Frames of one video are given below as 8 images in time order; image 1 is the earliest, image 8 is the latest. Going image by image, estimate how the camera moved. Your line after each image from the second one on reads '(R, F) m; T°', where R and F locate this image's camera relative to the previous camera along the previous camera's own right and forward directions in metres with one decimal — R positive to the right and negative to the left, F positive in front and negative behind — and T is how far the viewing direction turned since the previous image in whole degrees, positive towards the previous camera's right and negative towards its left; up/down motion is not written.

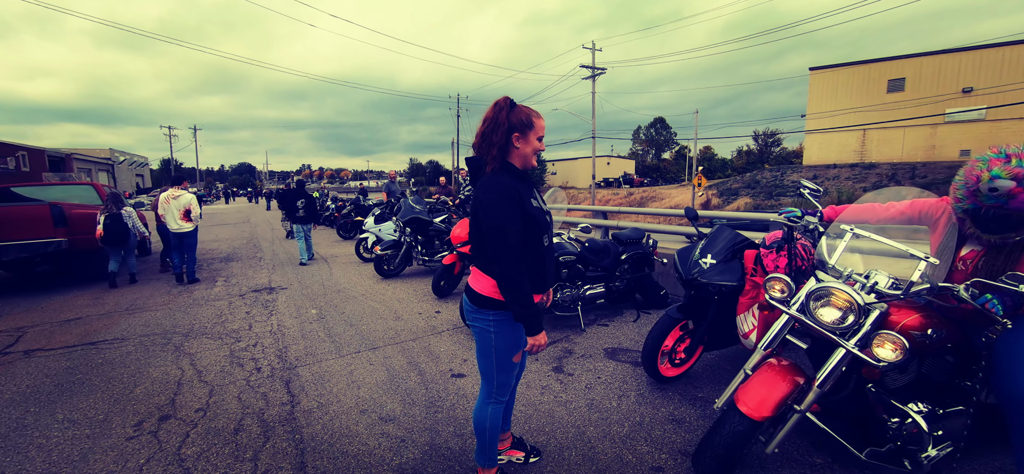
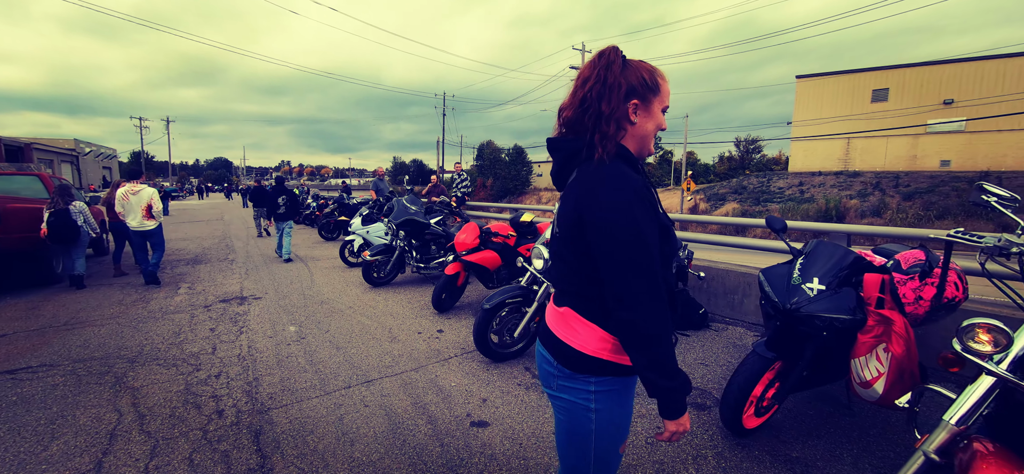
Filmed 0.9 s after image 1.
(-0.4, +0.8) m; +2°
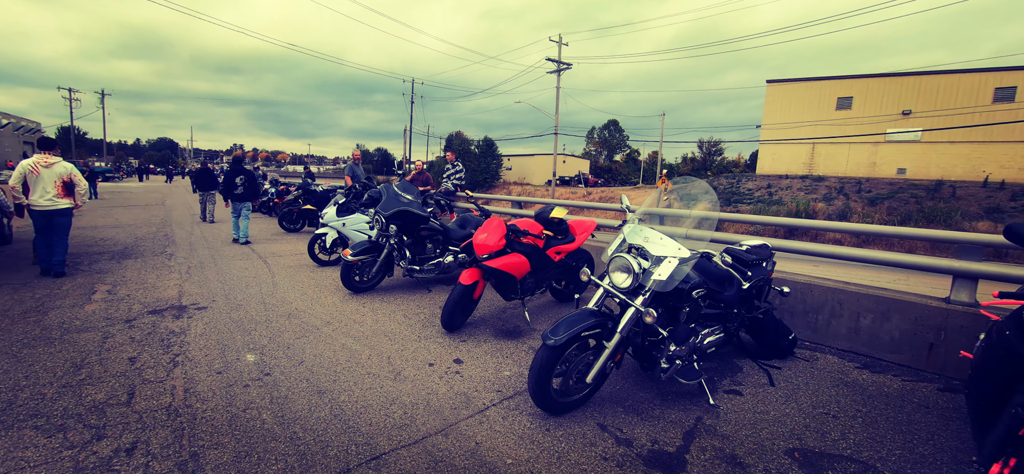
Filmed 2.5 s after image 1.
(-0.7, +1.2) m; +5°
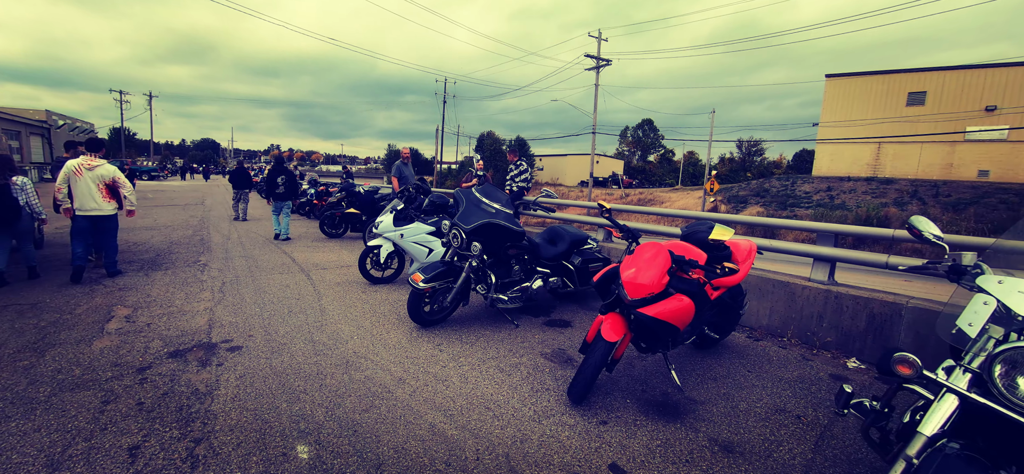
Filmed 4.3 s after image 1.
(-0.9, +1.3) m; -4°
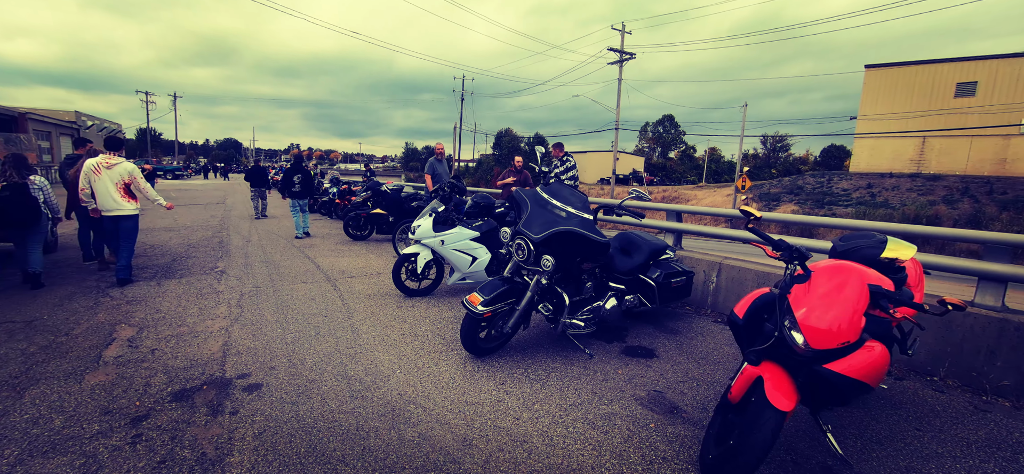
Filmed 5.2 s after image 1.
(-0.5, +0.8) m; -2°
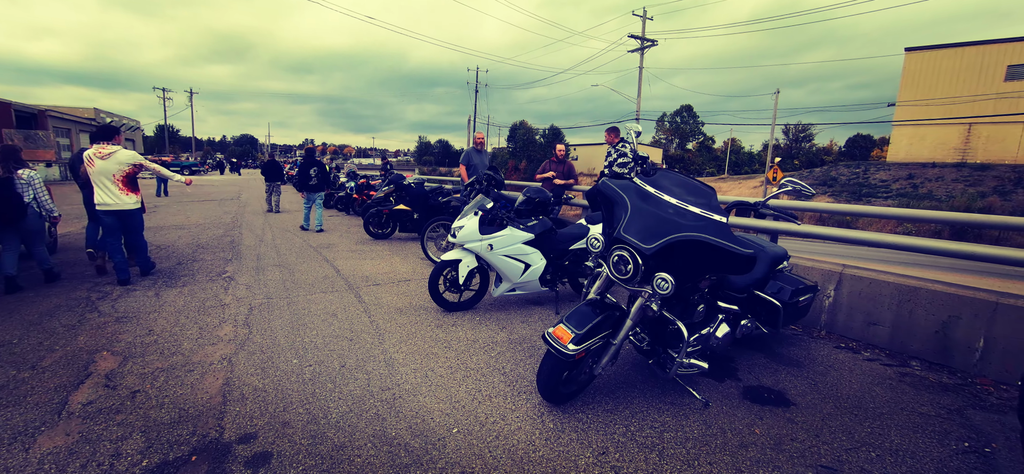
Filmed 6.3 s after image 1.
(-0.5, +0.9) m; -2°
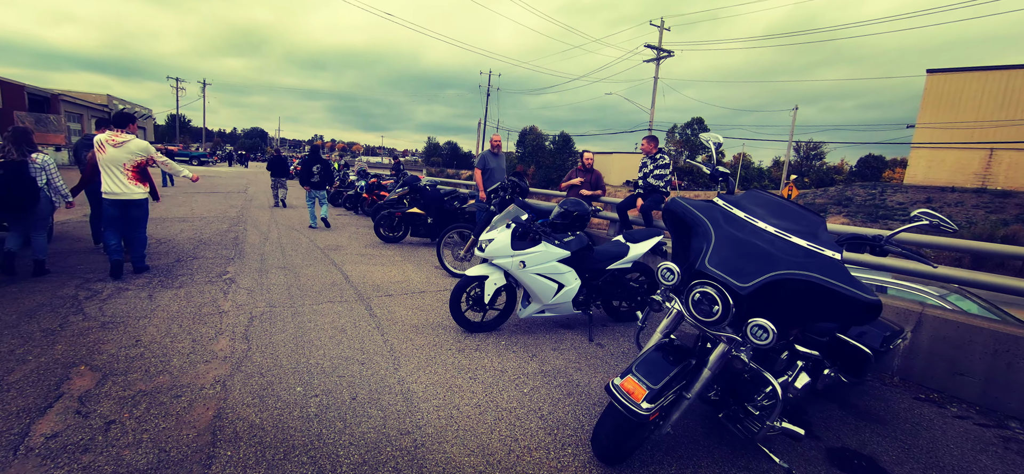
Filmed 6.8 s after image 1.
(-0.3, +0.4) m; 0°
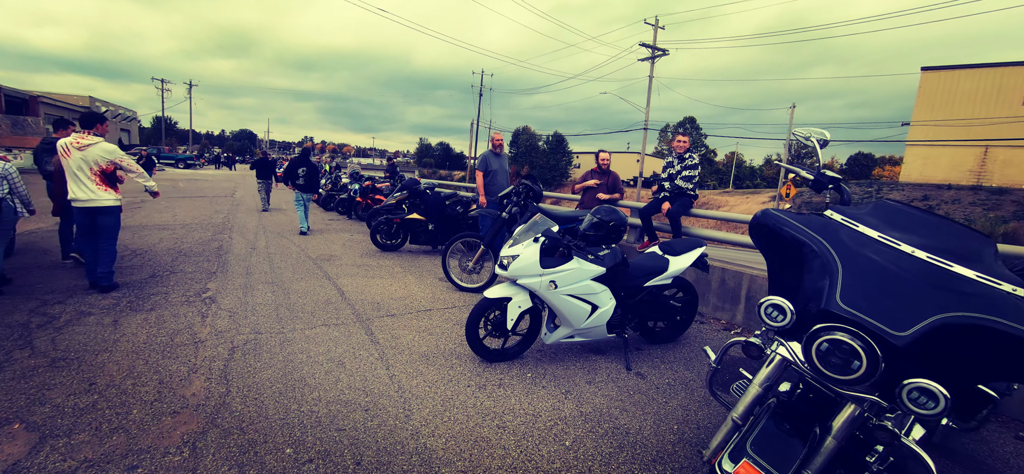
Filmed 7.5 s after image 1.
(-0.3, +0.5) m; +1°
